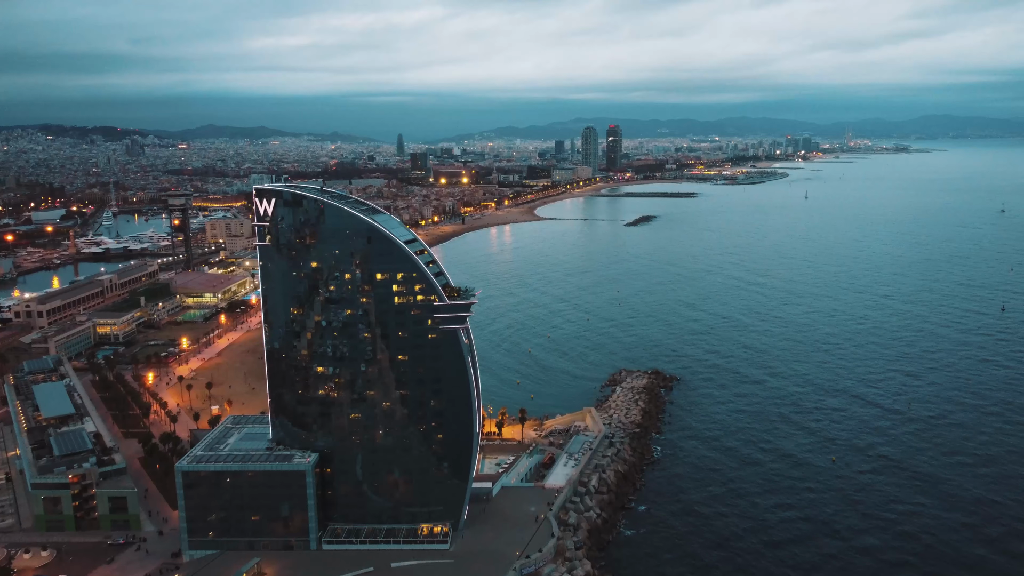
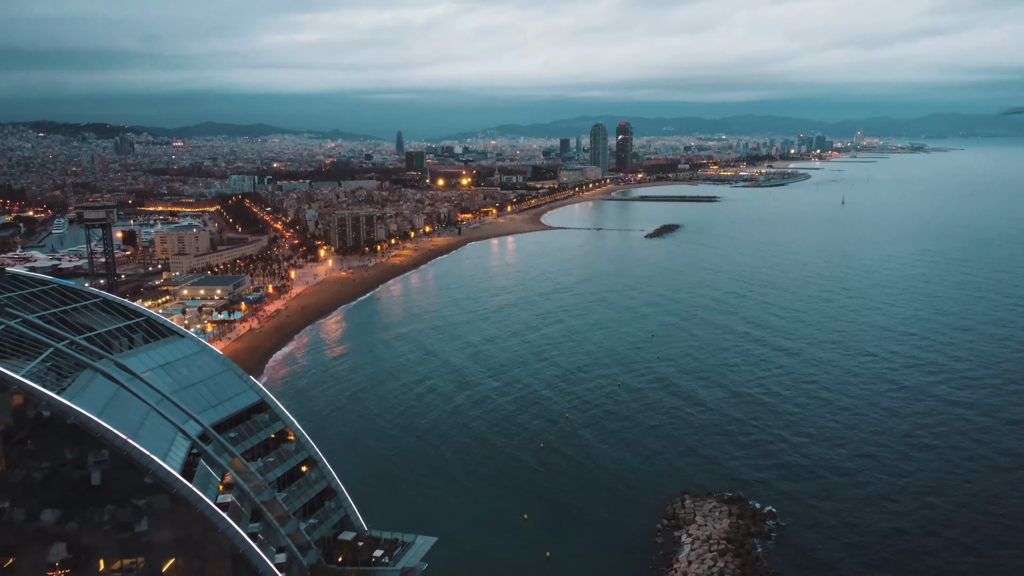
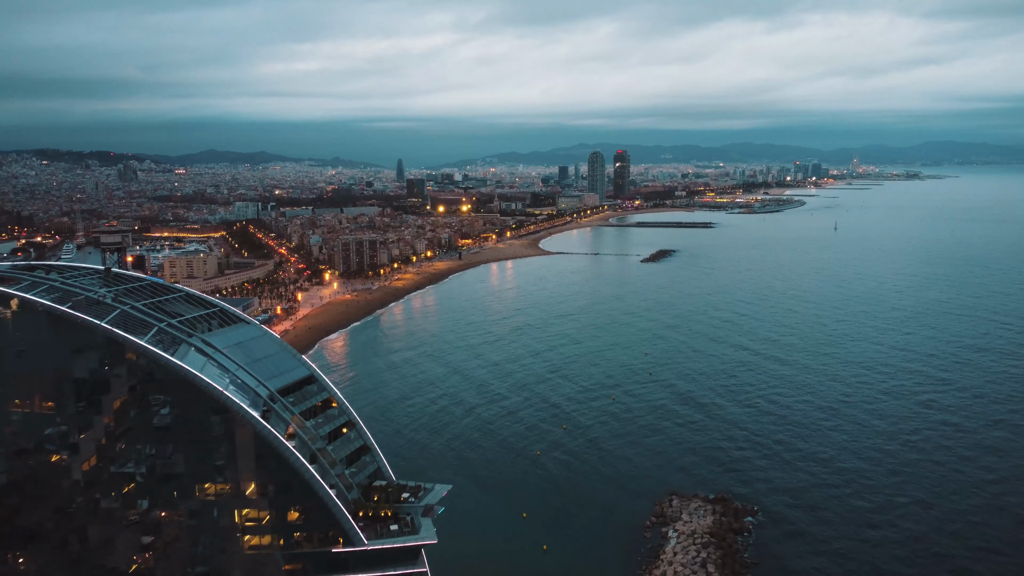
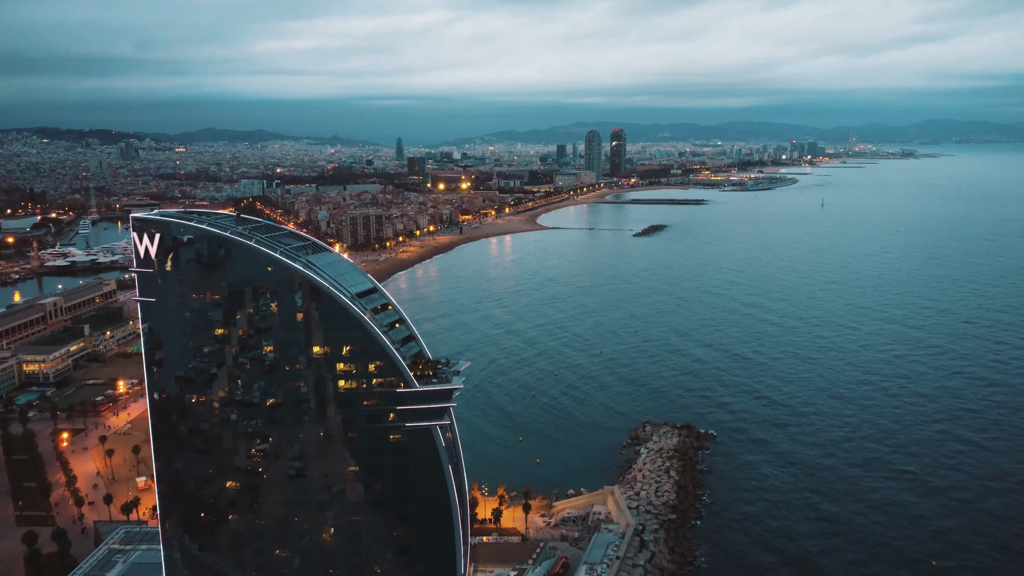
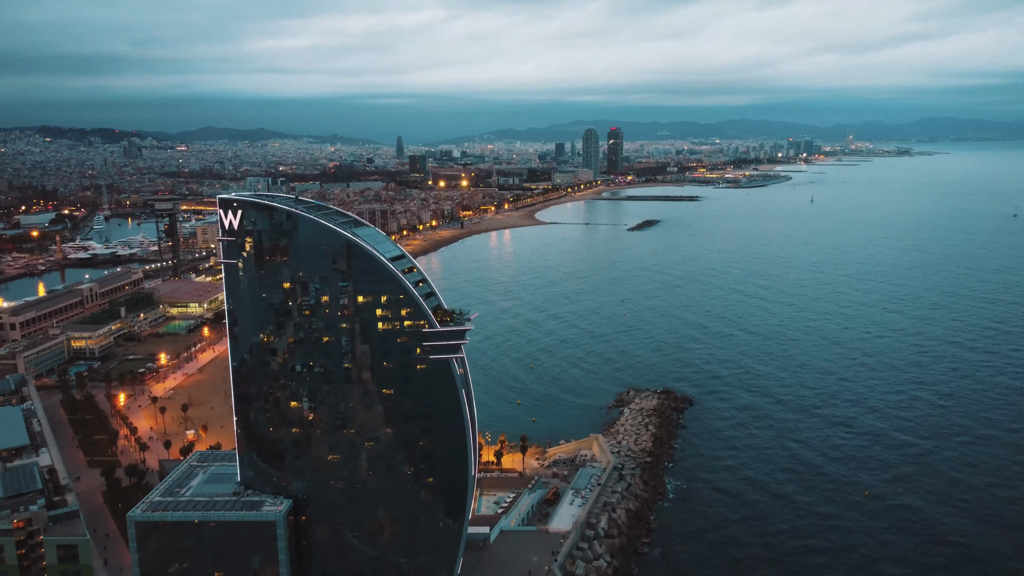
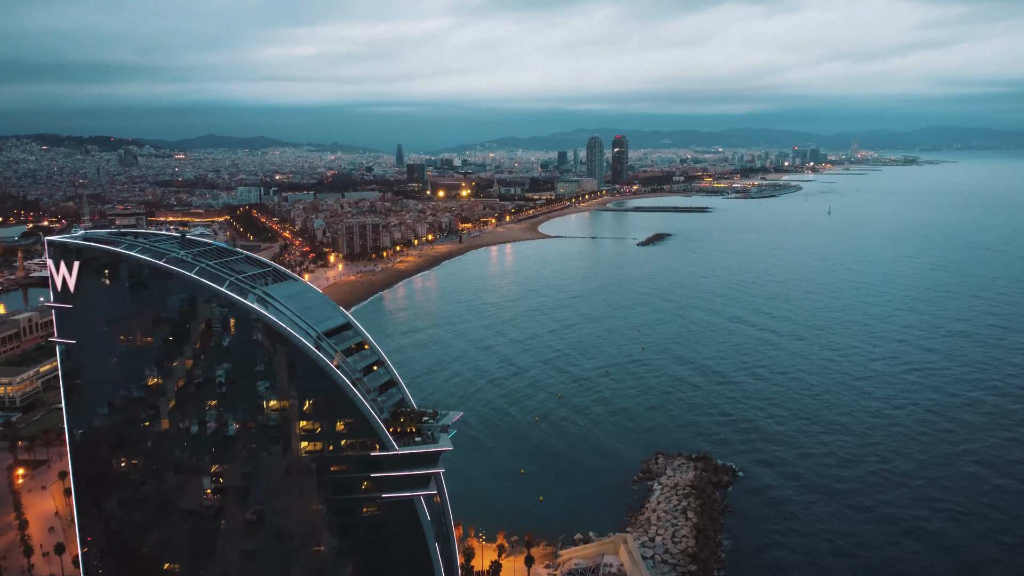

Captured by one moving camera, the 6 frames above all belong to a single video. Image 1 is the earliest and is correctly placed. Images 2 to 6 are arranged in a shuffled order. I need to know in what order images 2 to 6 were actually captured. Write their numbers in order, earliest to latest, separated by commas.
5, 4, 6, 3, 2
